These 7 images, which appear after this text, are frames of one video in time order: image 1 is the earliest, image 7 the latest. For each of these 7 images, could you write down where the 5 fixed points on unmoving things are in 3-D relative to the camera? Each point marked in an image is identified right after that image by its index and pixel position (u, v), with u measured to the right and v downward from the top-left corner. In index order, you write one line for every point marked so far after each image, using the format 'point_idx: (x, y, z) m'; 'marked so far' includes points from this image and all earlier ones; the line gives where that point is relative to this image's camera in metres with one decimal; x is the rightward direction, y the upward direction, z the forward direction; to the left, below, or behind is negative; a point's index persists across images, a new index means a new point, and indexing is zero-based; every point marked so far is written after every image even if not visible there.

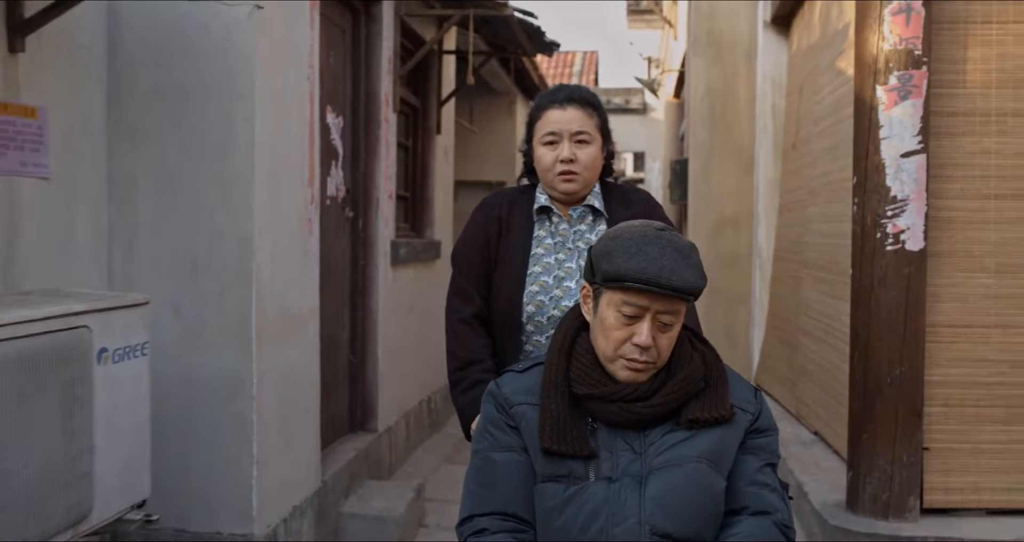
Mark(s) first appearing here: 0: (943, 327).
0: (+1.6, -0.2, +3.8) m
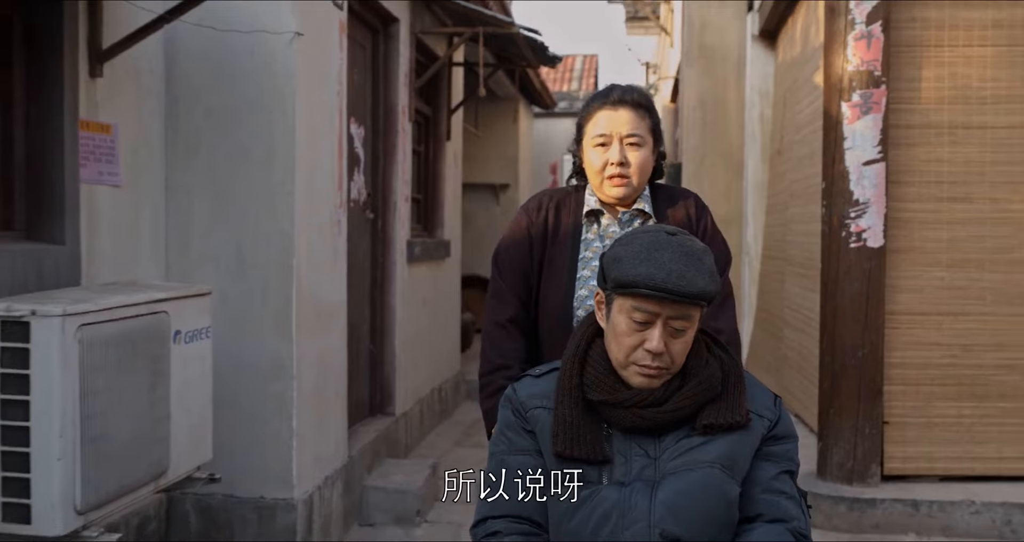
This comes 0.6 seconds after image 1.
0: (+1.6, -0.2, +4.3) m
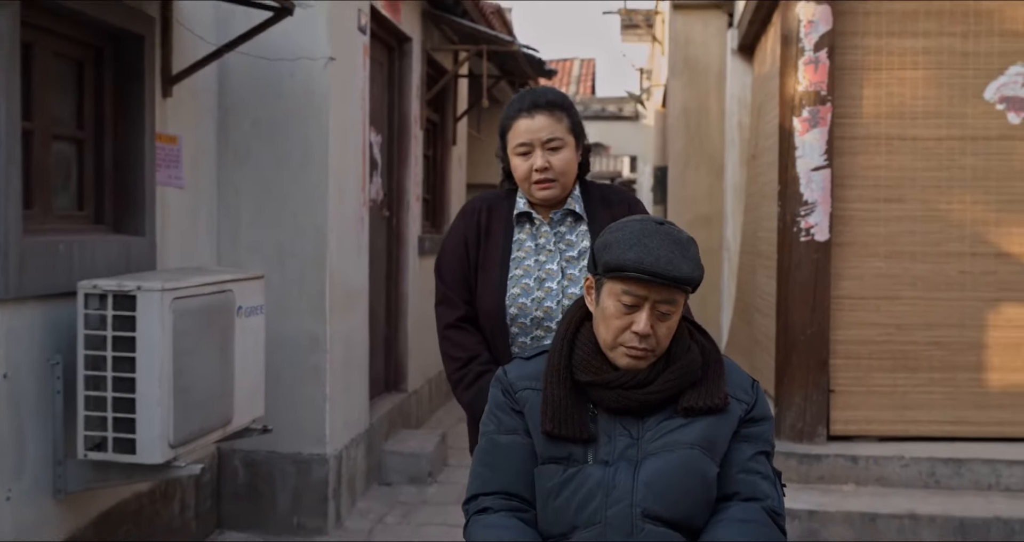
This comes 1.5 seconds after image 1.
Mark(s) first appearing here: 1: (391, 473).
0: (+1.6, -0.1, +5.0) m
1: (-0.7, -1.1, +5.8) m
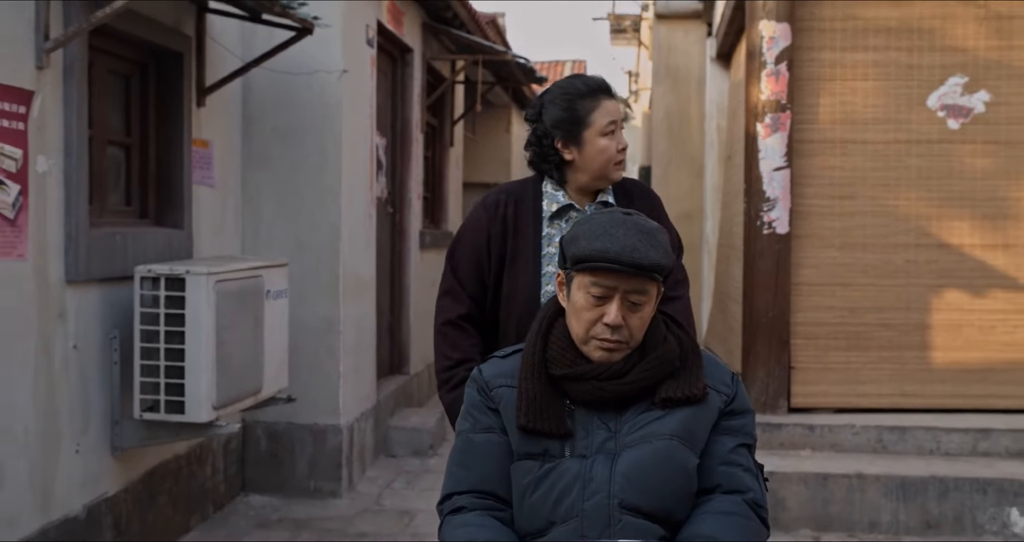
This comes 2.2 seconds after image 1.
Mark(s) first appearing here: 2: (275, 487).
0: (+1.6, -0.1, +5.6) m
1: (-0.7, -1.1, +6.4) m
2: (-1.3, -1.2, +5.5) m
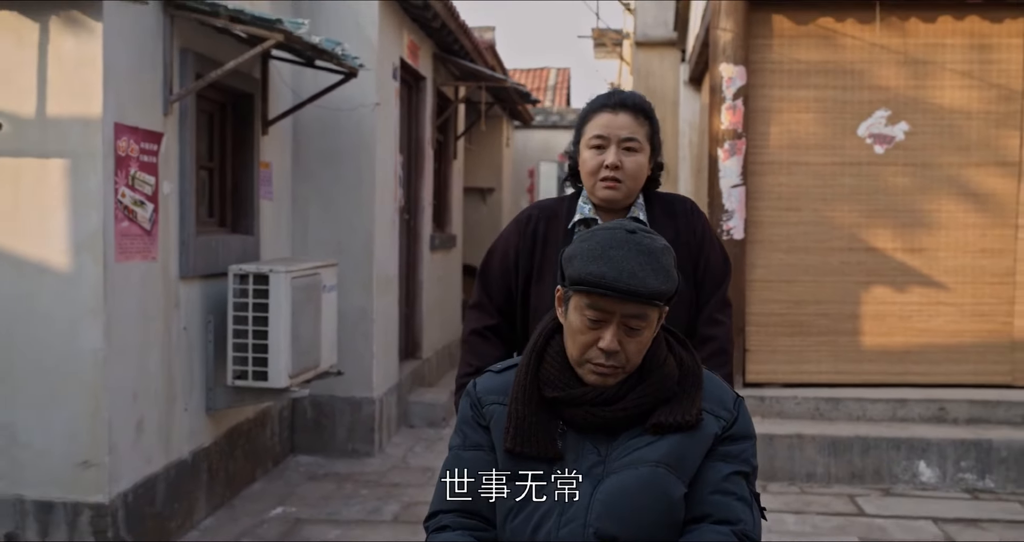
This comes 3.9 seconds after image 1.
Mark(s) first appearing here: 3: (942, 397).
0: (+1.6, -0.1, +6.8) m
1: (-0.7, -1.1, +7.5) m
2: (-1.3, -1.1, +6.6) m
3: (+2.7, -0.8, +6.5) m
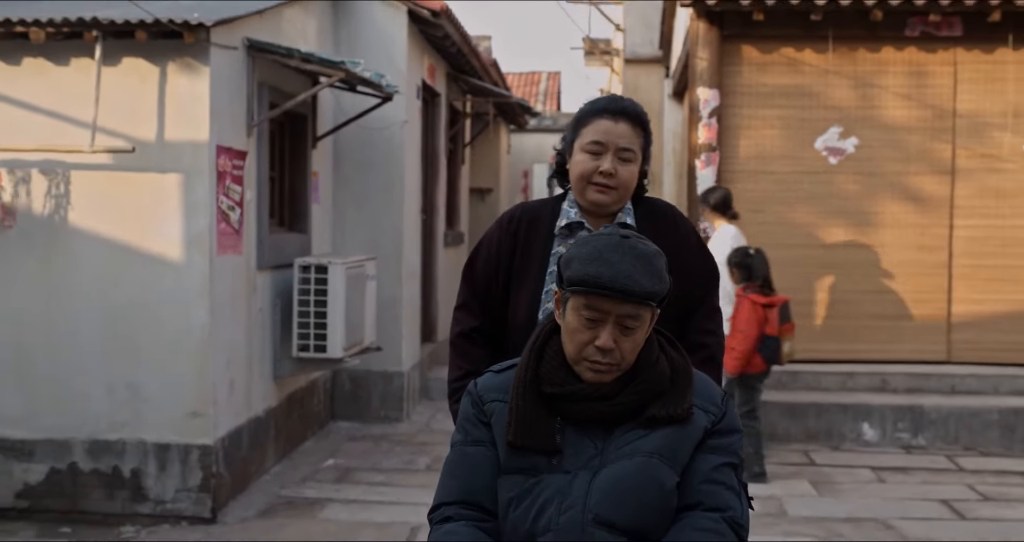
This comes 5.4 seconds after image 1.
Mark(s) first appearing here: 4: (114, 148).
0: (+1.7, 0.0, +7.9) m
1: (-0.7, -1.0, +8.7) m
2: (-1.2, -1.1, +7.8) m
3: (+2.8, -0.7, +7.7) m
4: (-2.0, +0.6, +5.3) m
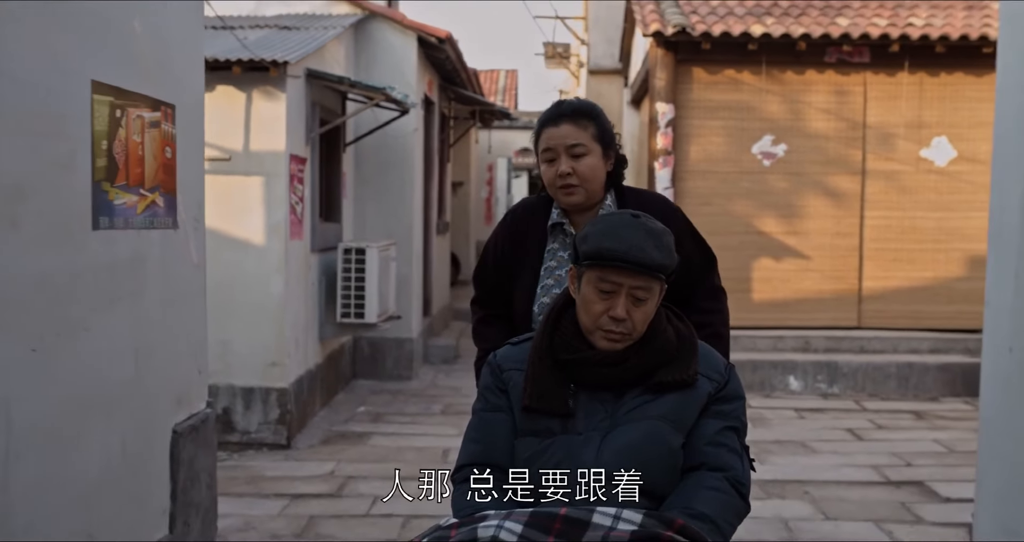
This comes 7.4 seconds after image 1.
0: (+1.6, +0.1, +9.6) m
1: (-0.8, -0.9, +10.2) m
2: (-1.3, -0.9, +9.3) m
3: (+2.7, -0.6, +9.4) m
4: (-2.0, +0.8, +6.8) m
